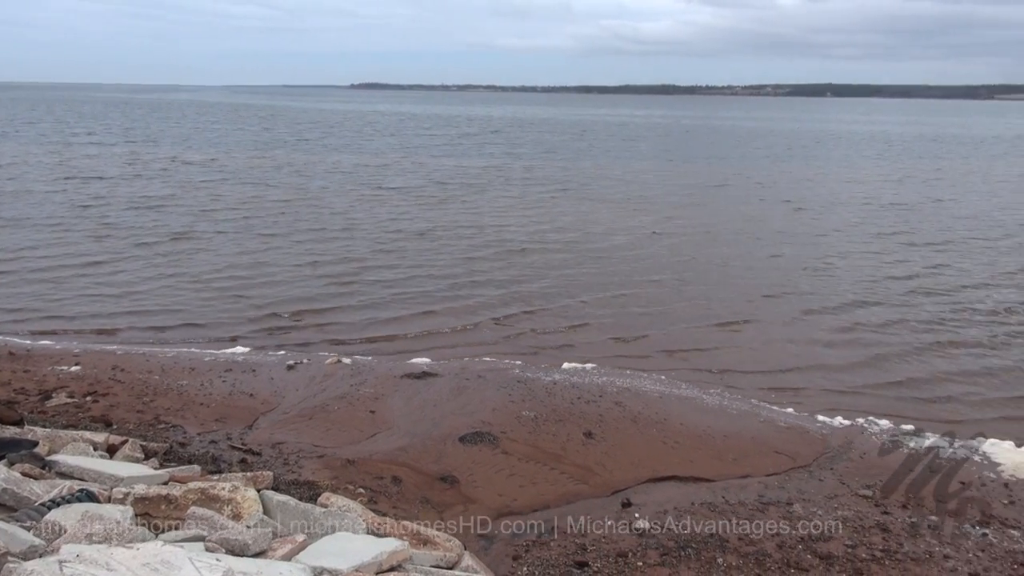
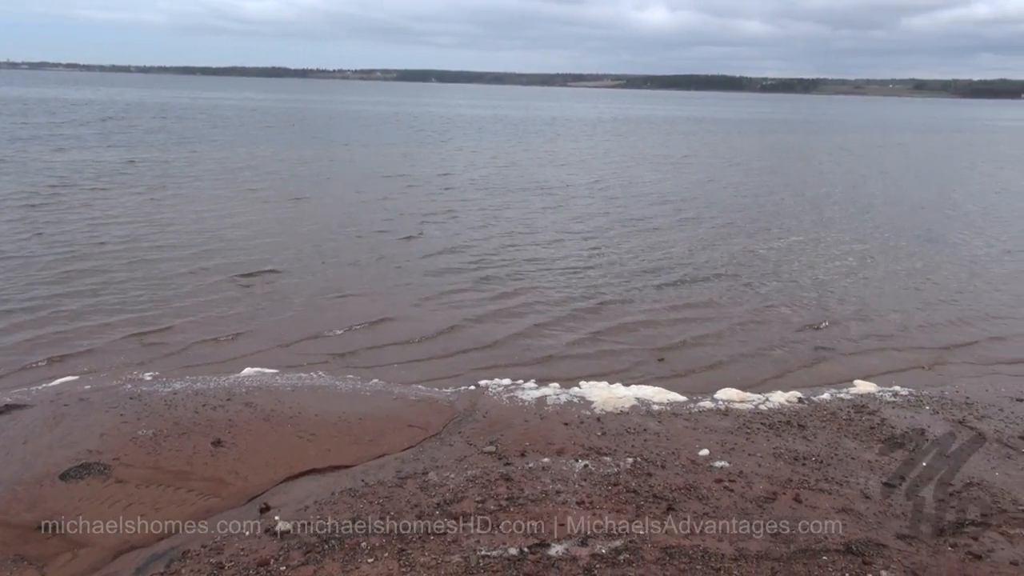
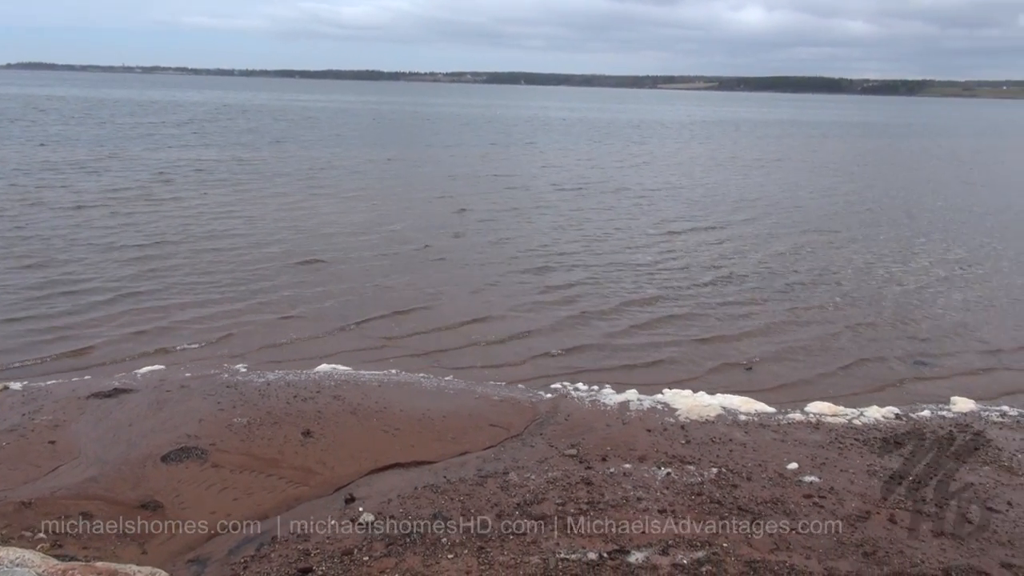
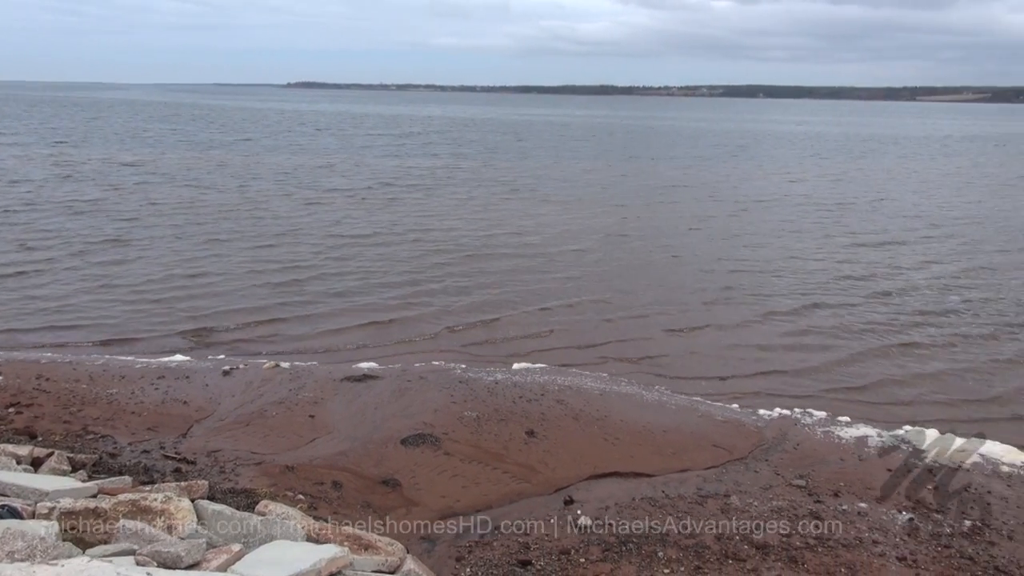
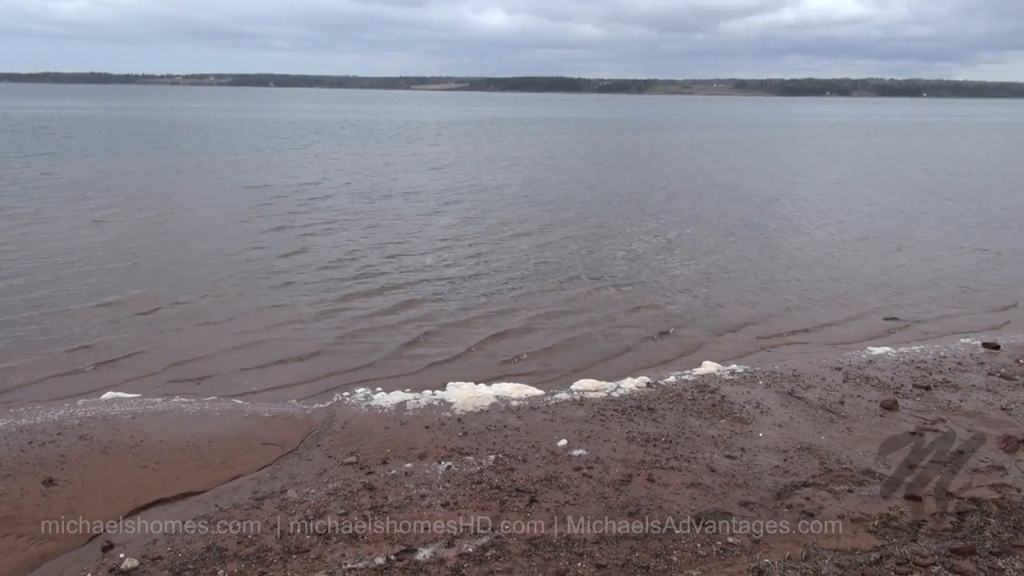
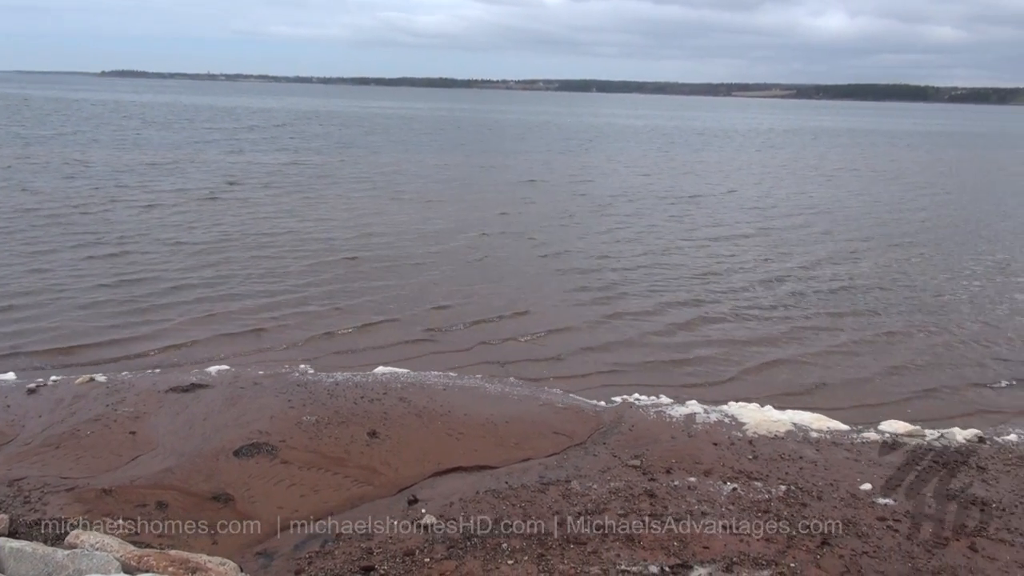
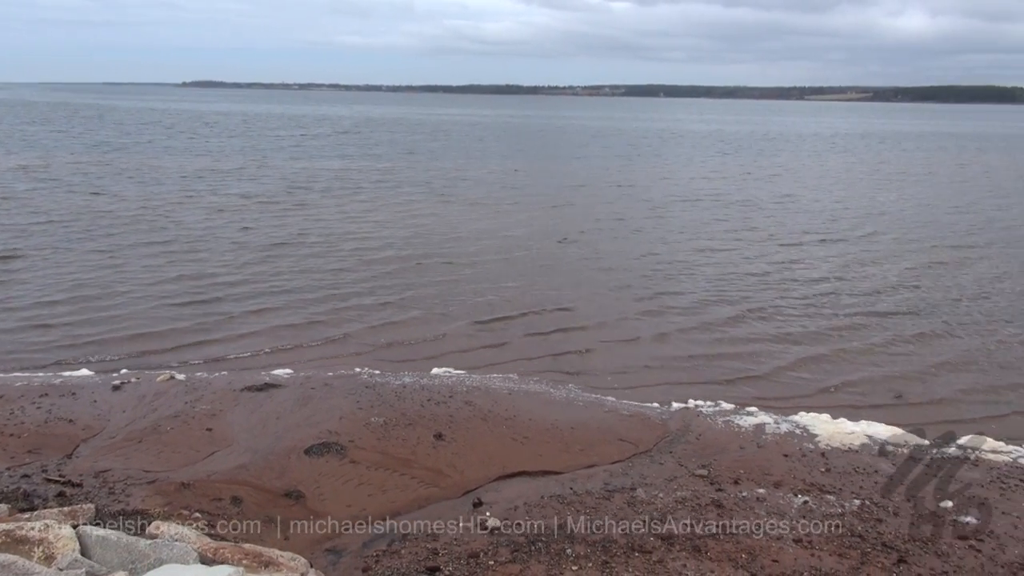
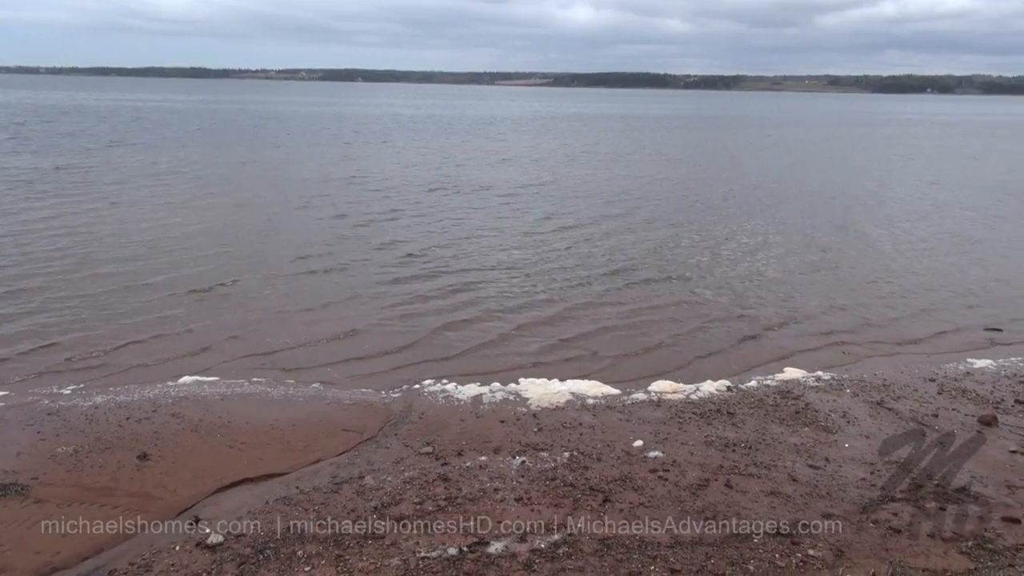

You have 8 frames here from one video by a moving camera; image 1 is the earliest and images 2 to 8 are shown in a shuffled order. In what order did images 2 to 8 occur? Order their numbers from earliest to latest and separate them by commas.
4, 7, 6, 3, 2, 8, 5
